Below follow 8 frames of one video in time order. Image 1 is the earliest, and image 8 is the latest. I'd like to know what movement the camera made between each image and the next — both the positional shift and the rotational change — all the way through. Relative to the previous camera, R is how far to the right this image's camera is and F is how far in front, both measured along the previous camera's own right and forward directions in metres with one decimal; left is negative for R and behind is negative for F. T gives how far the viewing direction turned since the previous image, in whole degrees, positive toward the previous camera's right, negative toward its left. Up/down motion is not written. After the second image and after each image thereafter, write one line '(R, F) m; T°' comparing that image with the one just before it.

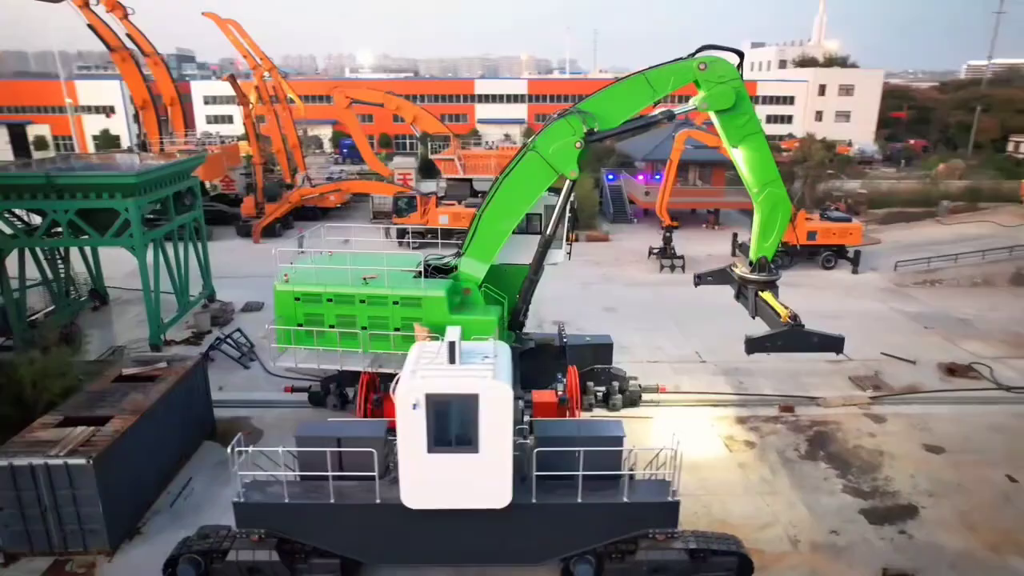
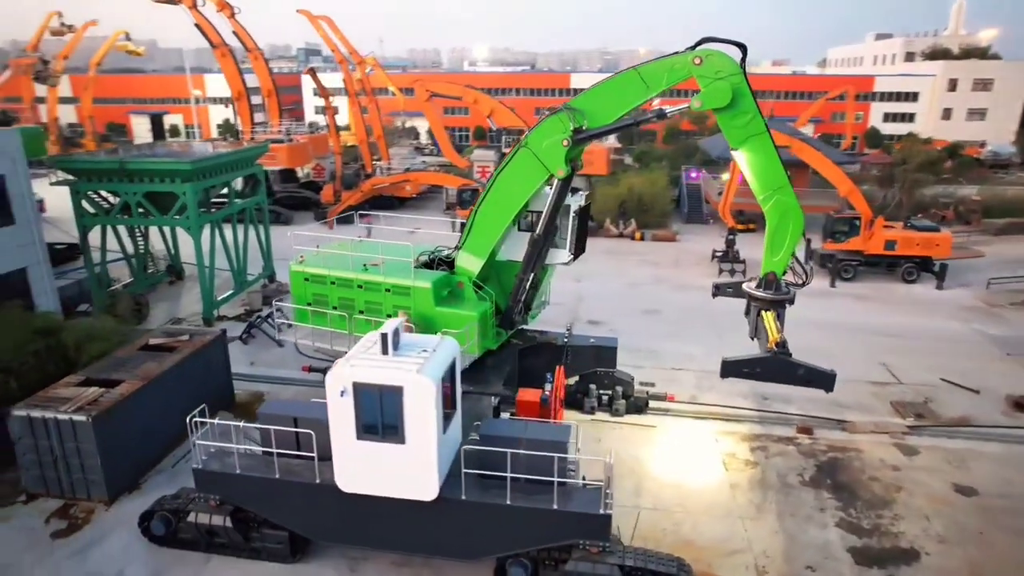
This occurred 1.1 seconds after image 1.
(+1.6, +0.2) m; -10°
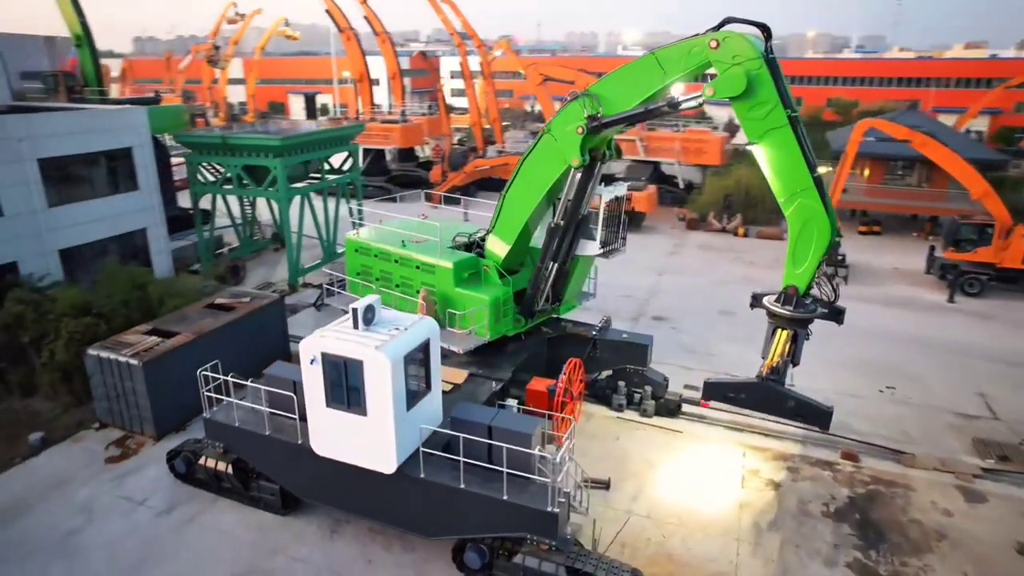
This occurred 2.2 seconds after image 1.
(+1.6, +0.2) m; -12°
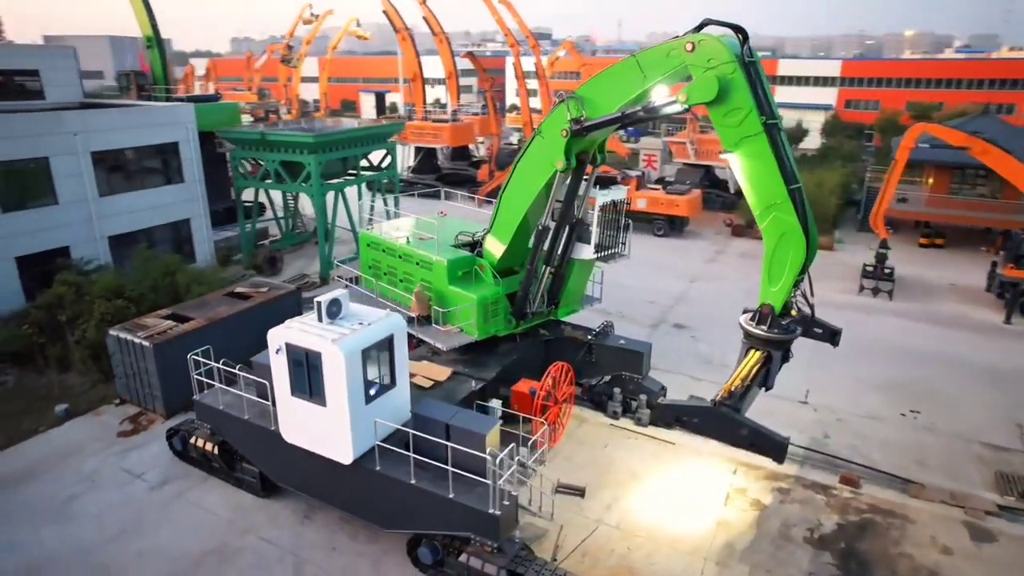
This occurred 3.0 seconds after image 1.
(+1.1, +0.1) m; -6°
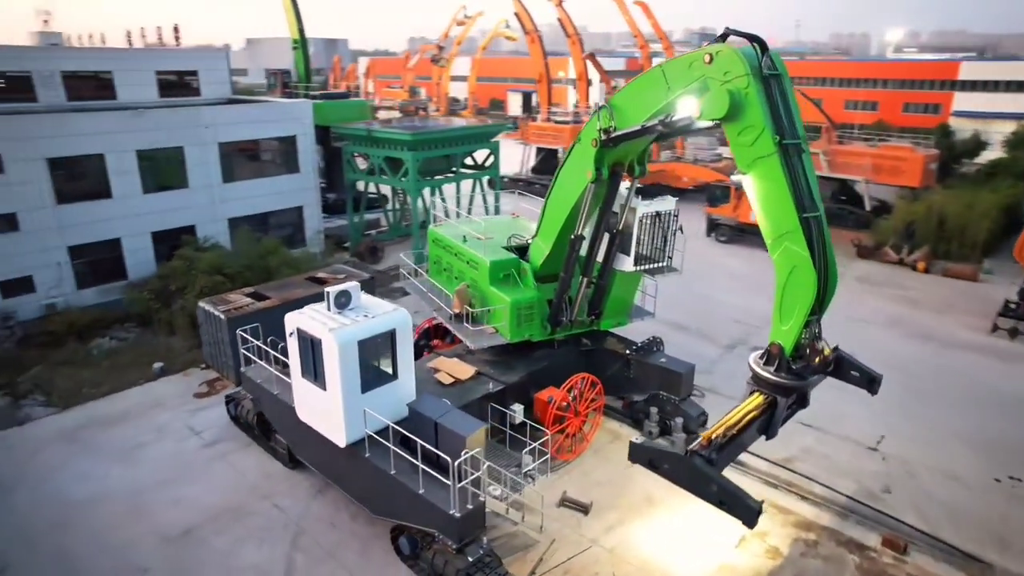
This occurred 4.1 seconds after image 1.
(+1.5, +0.2) m; -13°
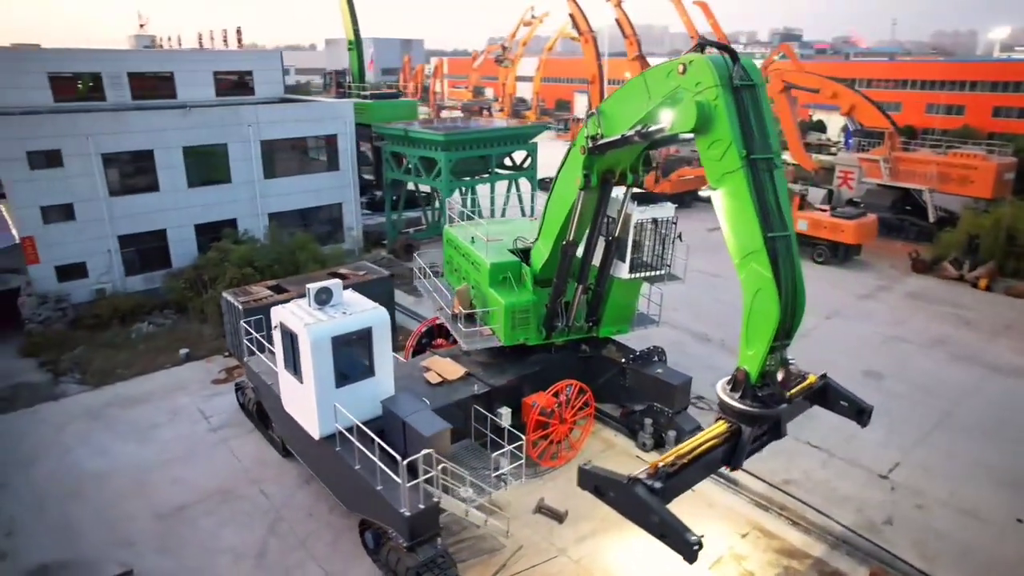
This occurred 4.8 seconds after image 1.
(+1.0, +0.1) m; -6°
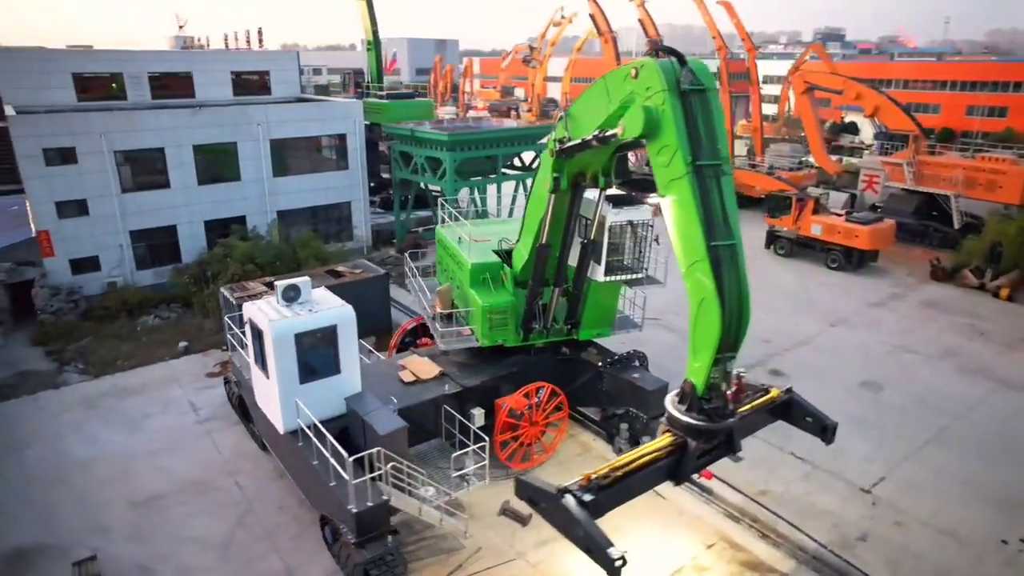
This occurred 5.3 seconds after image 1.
(+0.8, 0.0) m; -3°
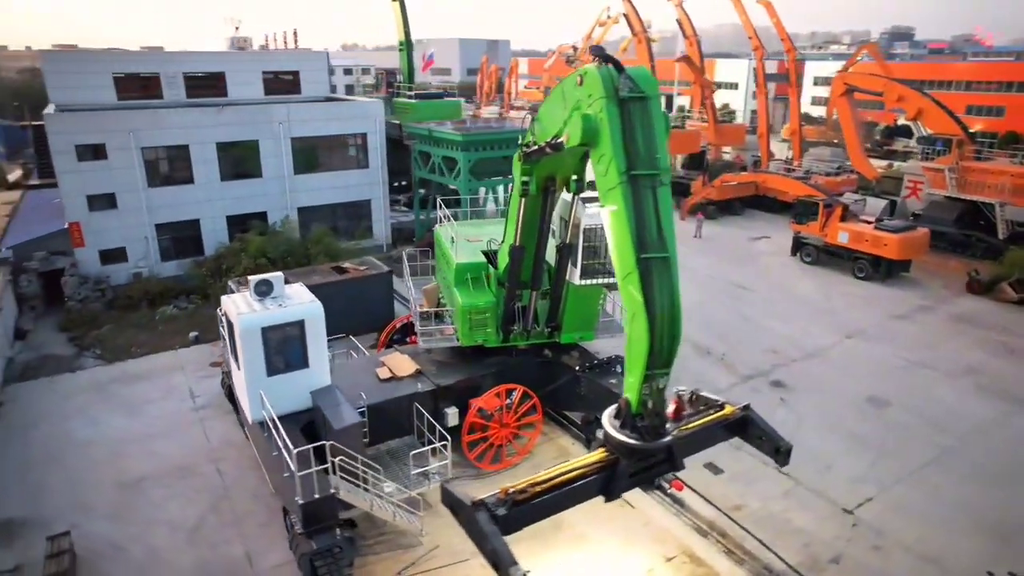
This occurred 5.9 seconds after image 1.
(+1.0, +0.1) m; -5°
